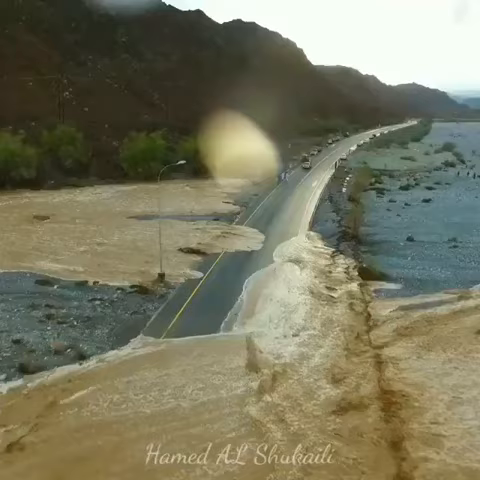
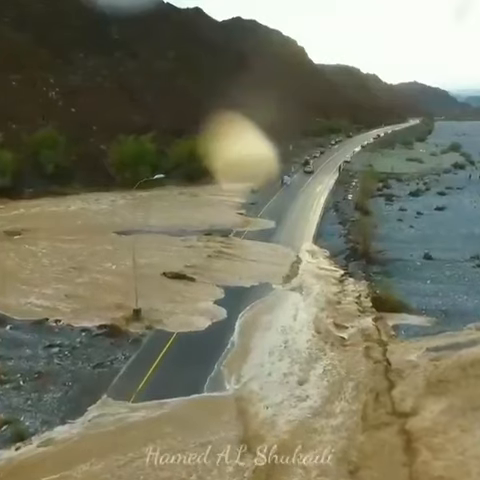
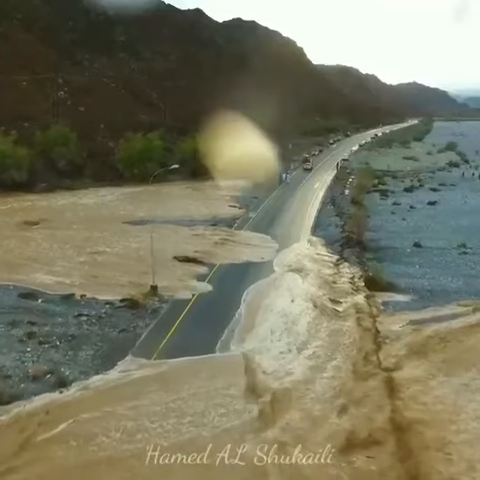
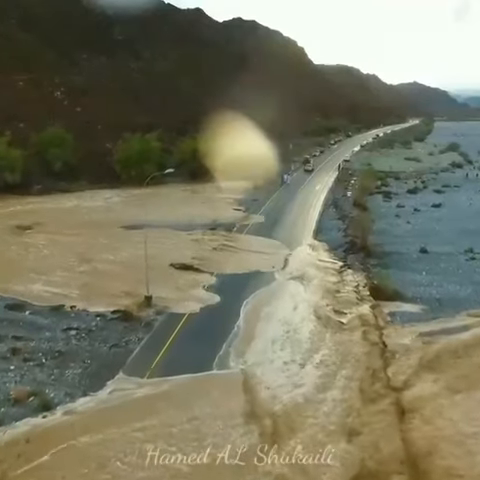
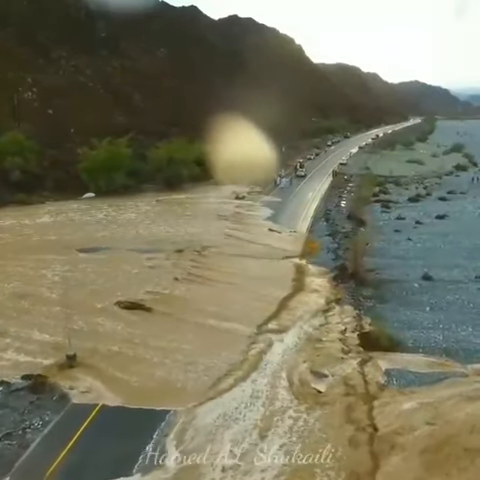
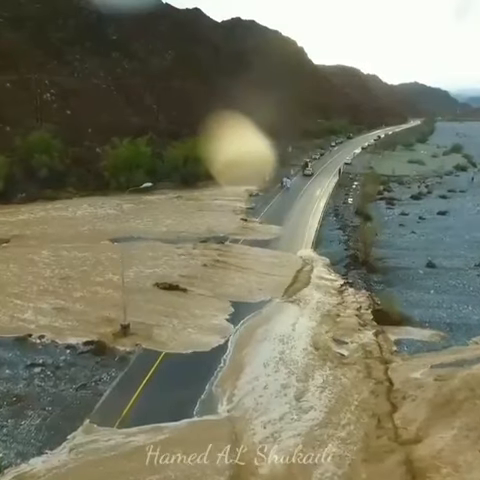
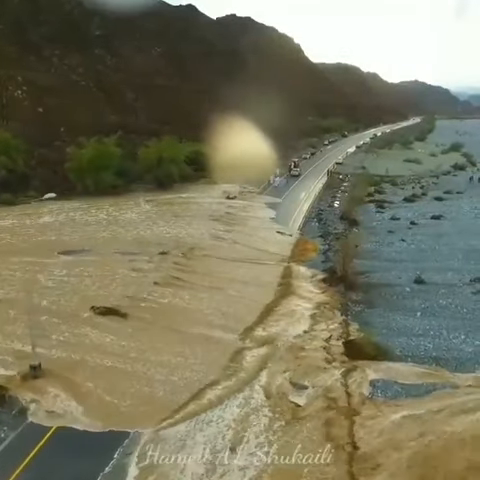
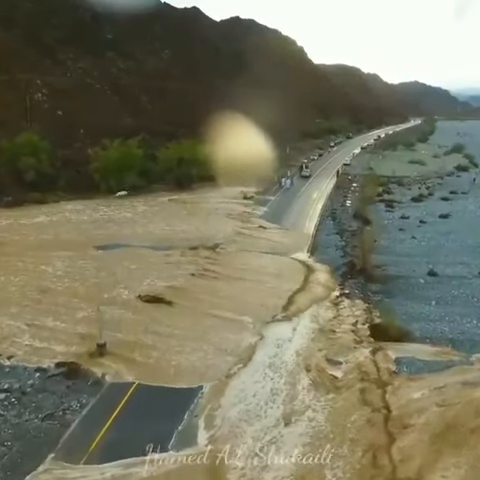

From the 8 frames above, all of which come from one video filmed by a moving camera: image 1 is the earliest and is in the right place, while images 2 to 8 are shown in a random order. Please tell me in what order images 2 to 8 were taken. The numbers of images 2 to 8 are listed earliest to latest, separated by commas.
3, 4, 2, 6, 8, 5, 7
